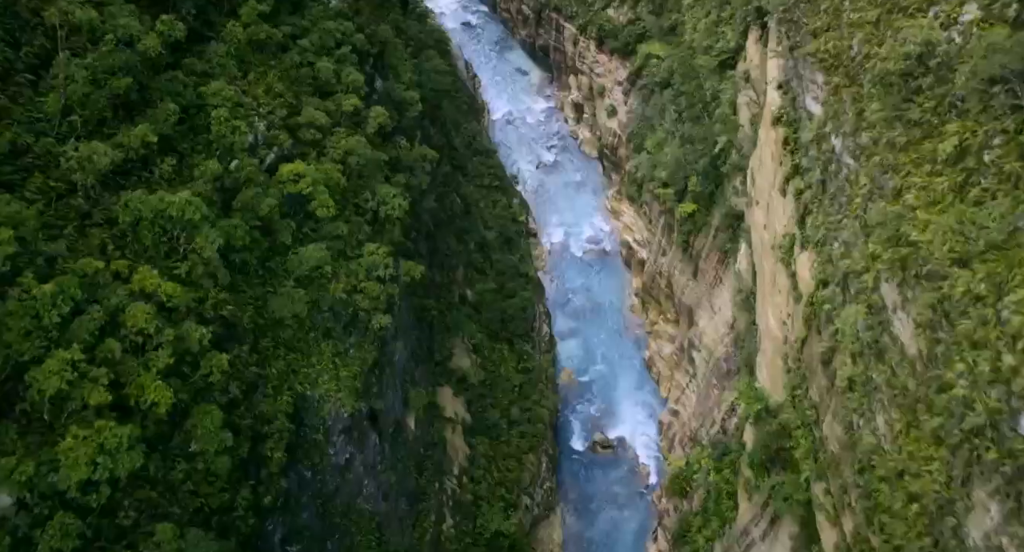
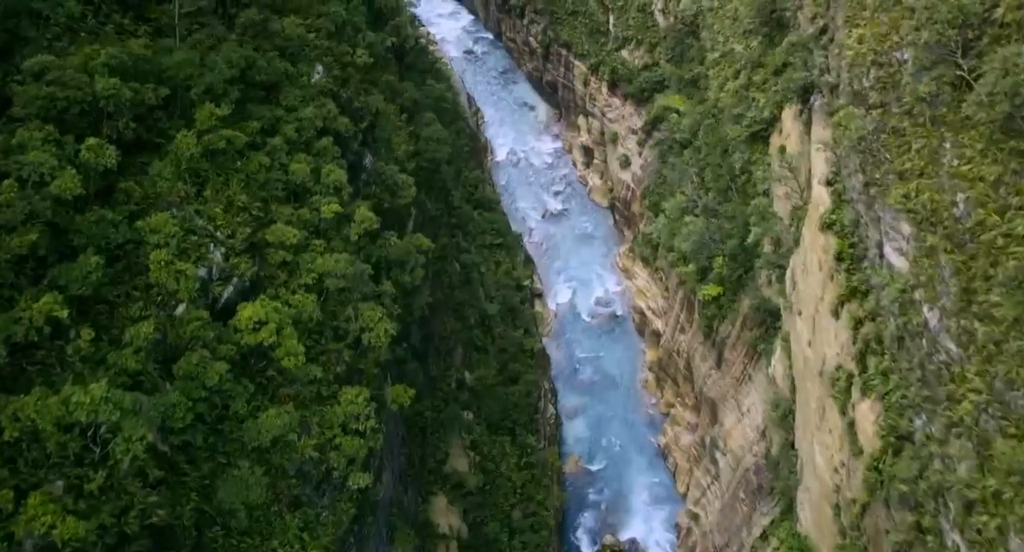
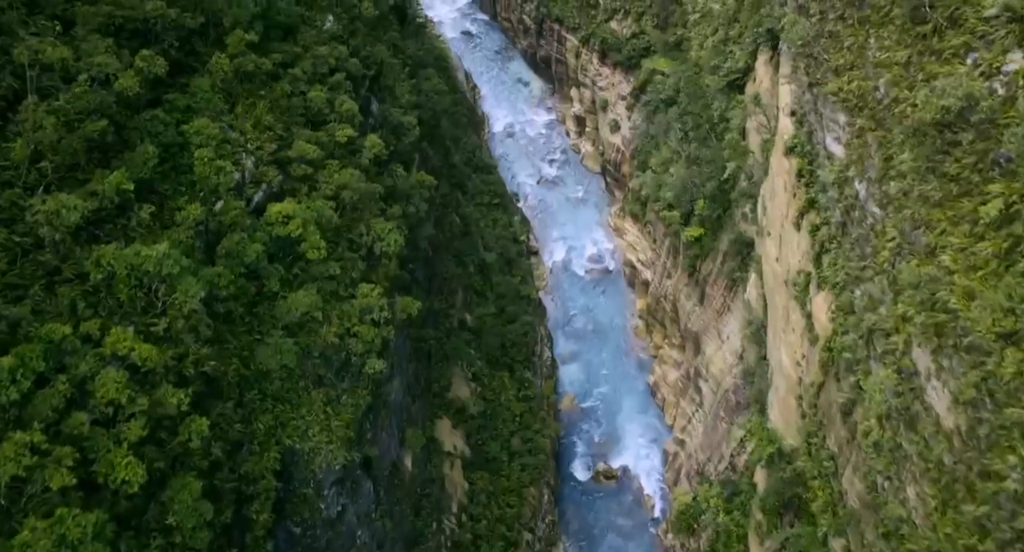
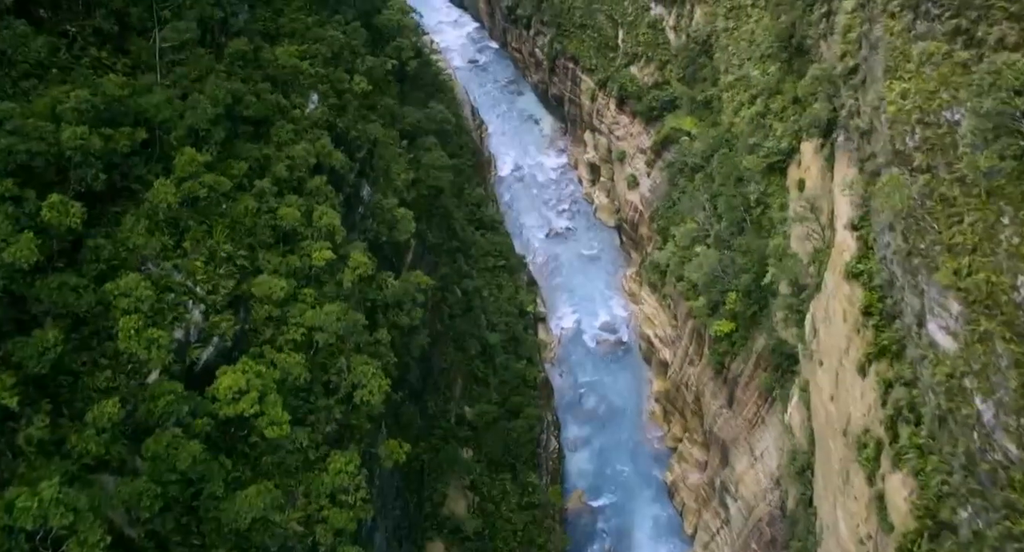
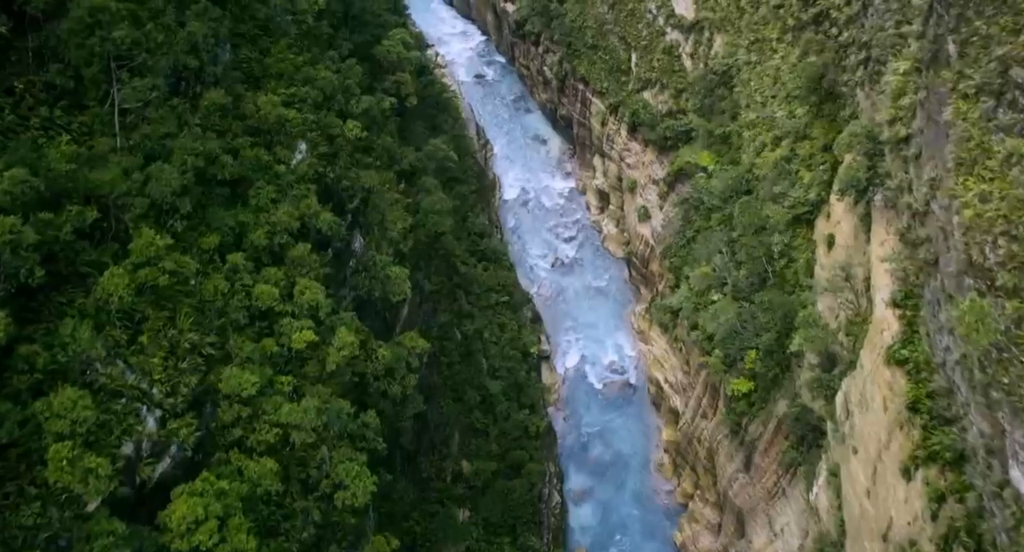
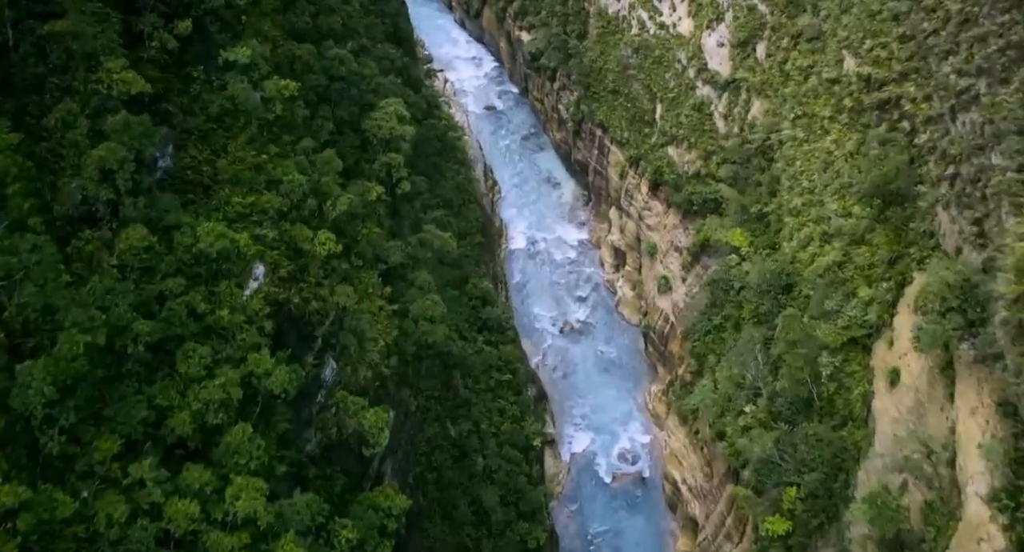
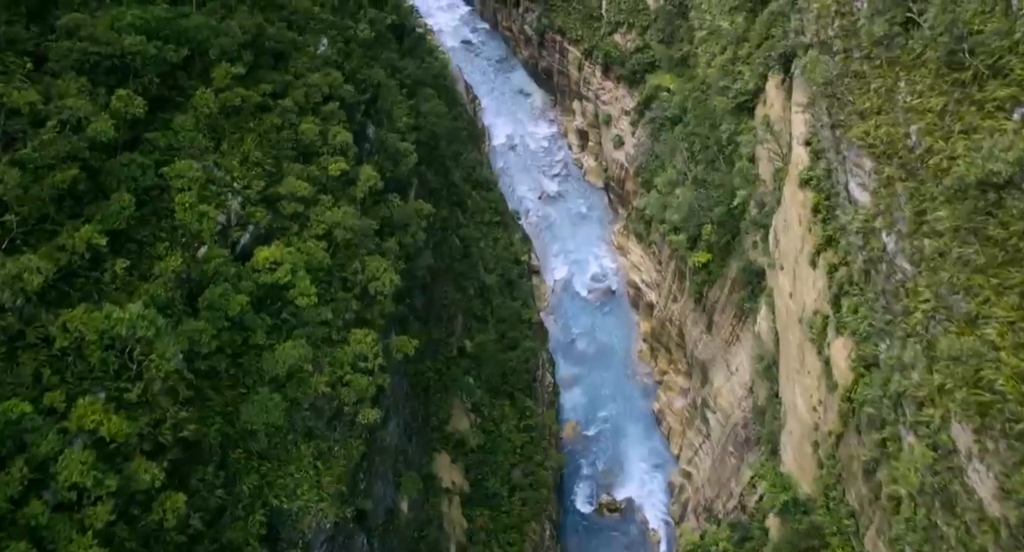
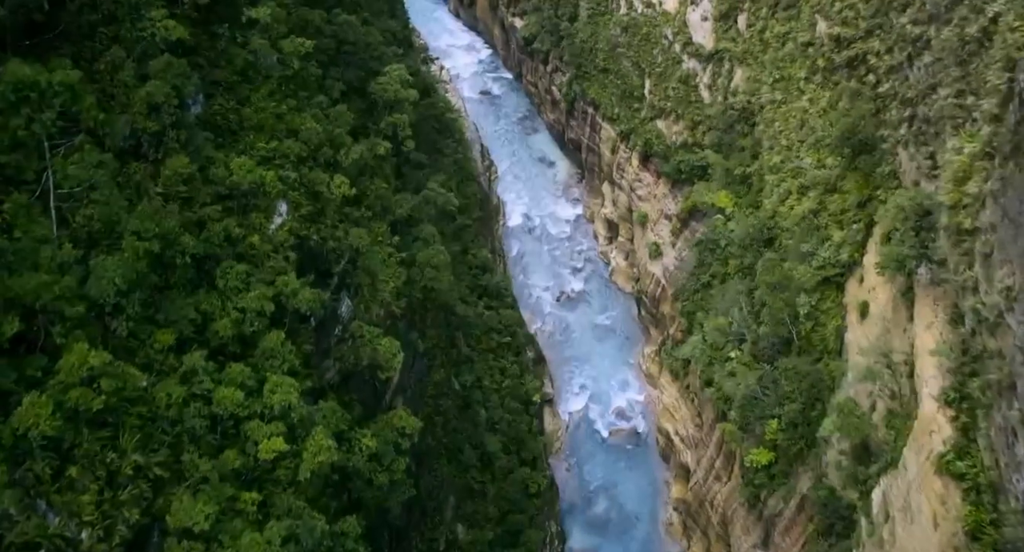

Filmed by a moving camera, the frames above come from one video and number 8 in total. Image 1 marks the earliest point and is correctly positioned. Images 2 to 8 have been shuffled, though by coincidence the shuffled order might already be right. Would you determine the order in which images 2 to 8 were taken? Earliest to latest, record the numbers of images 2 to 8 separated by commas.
3, 7, 2, 4, 5, 8, 6
